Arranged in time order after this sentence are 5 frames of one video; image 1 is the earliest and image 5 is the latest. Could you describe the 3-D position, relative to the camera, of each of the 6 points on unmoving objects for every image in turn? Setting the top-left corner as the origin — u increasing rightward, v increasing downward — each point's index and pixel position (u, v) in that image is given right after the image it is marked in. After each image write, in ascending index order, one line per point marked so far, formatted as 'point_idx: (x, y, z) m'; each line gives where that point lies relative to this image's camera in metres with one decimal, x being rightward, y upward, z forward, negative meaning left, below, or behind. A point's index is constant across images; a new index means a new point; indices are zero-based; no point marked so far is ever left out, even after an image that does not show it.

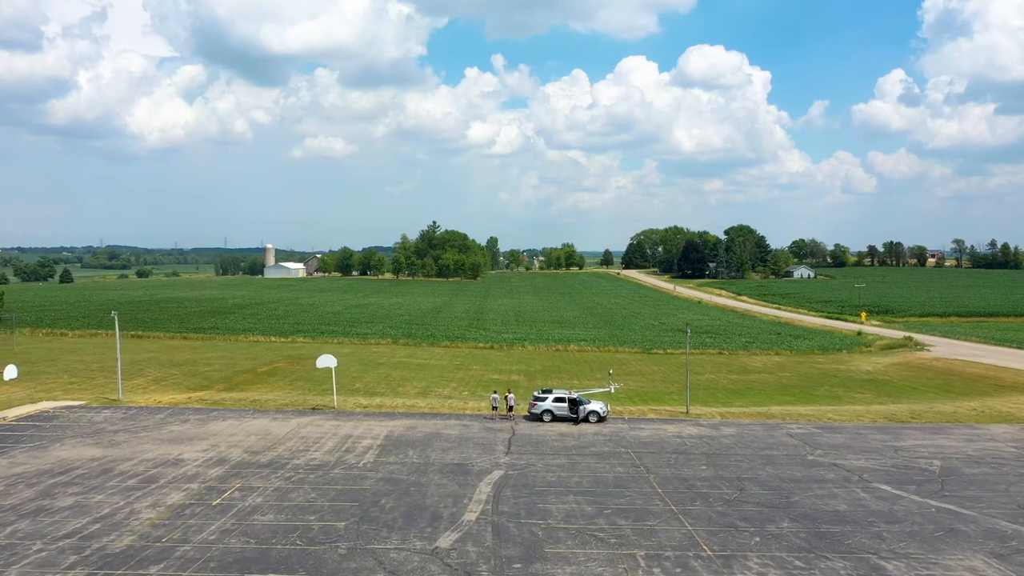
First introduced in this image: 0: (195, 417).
0: (-4.6, -1.9, +17.6) m
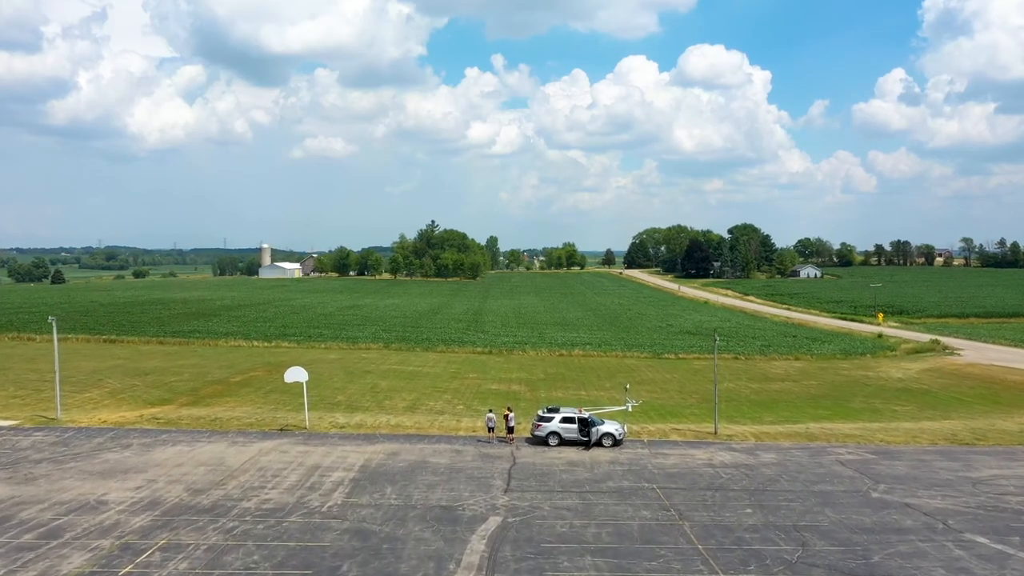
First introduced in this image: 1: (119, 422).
0: (-4.6, -1.9, +15.0) m
1: (-5.4, -1.8, +16.9) m
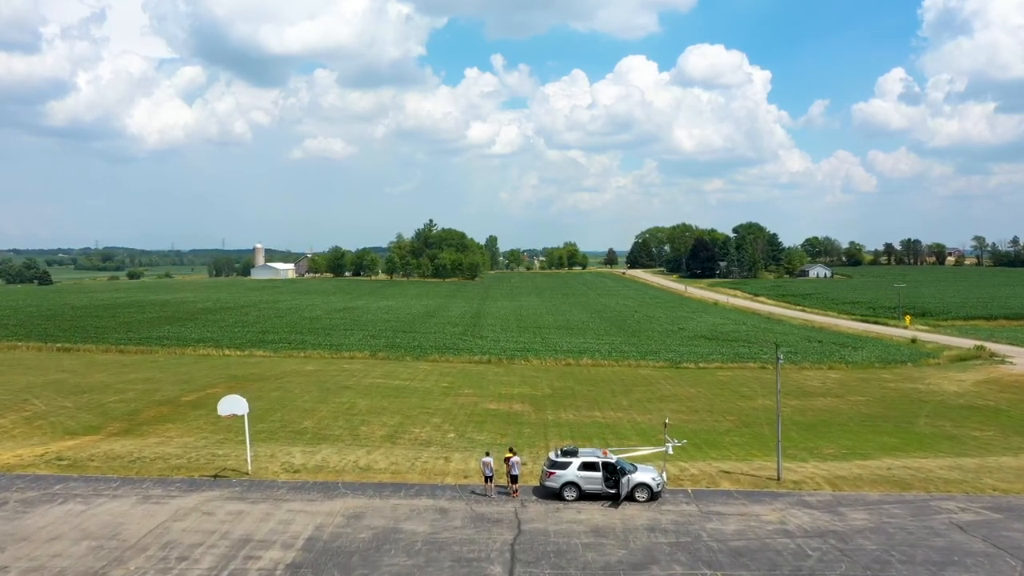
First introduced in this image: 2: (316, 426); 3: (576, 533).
0: (-4.6, -1.9, +11.3) m
1: (-5.4, -1.9, +13.2) m
2: (-2.9, -2.0, +17.9) m
3: (+0.5, -2.0, +10.2) m
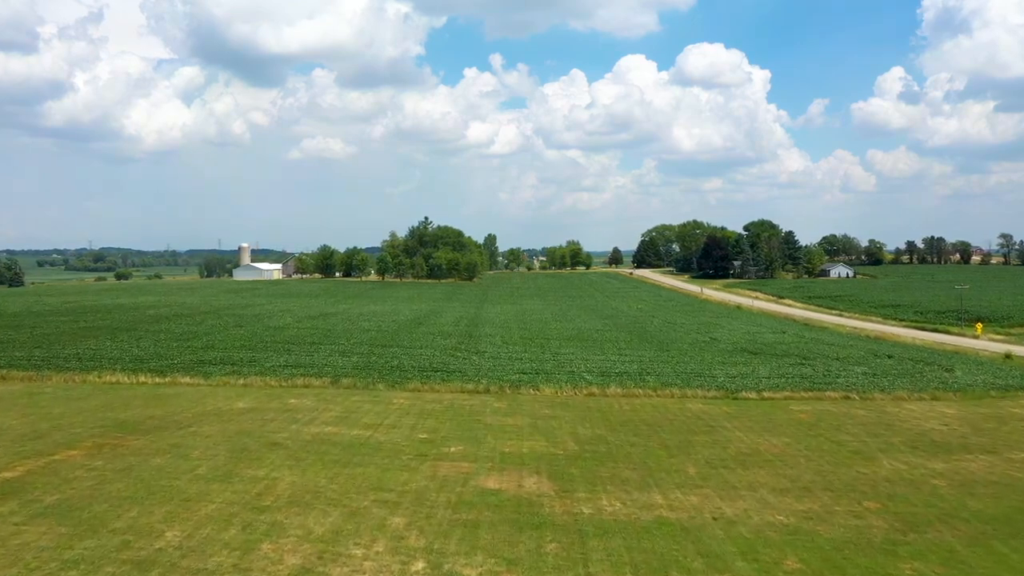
0: (-4.4, -2.1, +3.6) m
1: (-5.3, -2.0, +5.5) m
2: (-2.8, -2.1, +10.3) m
3: (+0.6, -2.1, +2.5) m
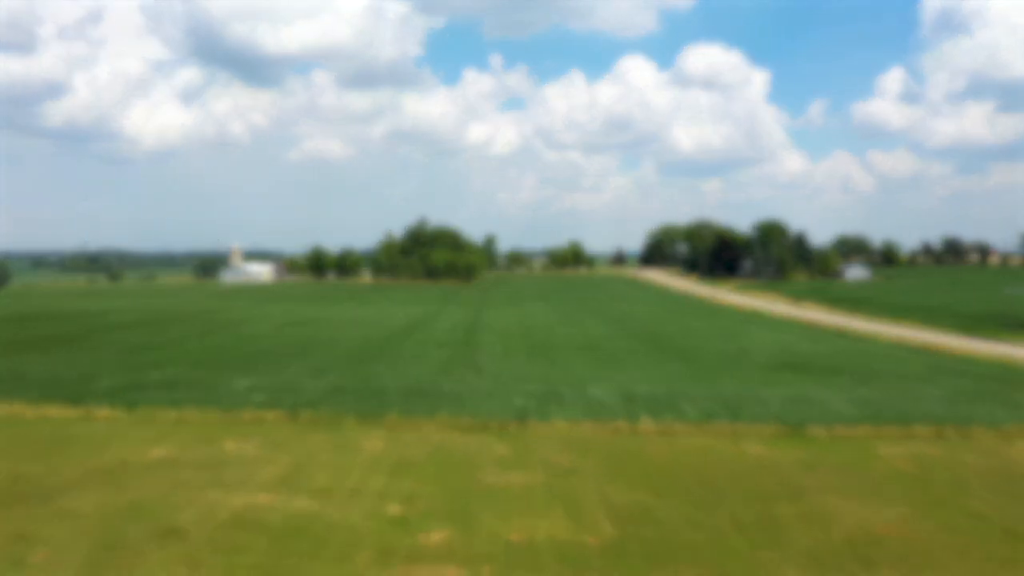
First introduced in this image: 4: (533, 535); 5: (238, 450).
0: (-4.3, -2.2, -1.5) m
1: (-5.2, -2.1, +0.4) m
2: (-2.7, -2.3, +5.1) m
3: (+0.7, -2.3, -2.7) m
4: (+0.2, -2.3, +11.5) m
5: (-3.6, -2.1, +16.1) m
